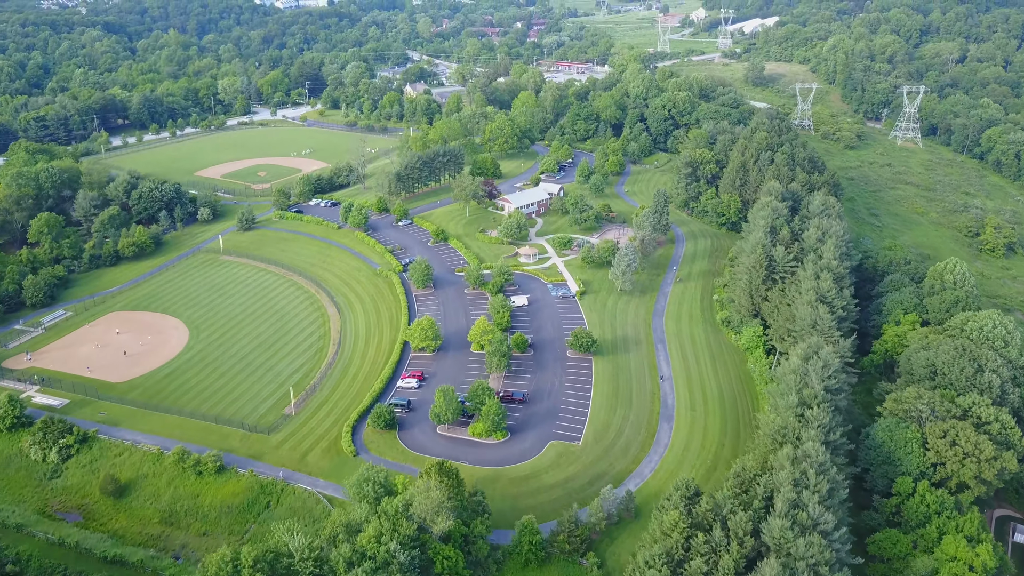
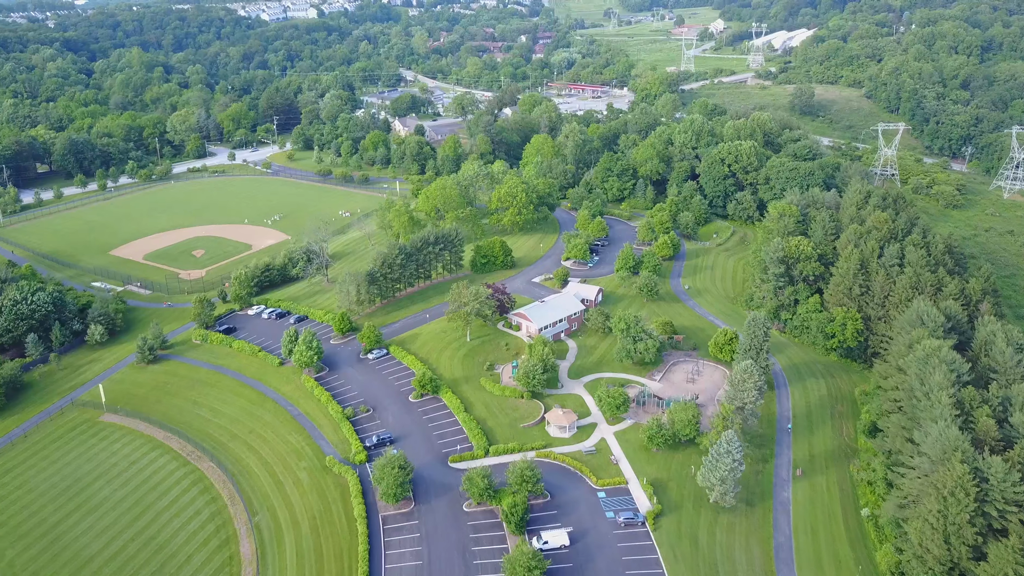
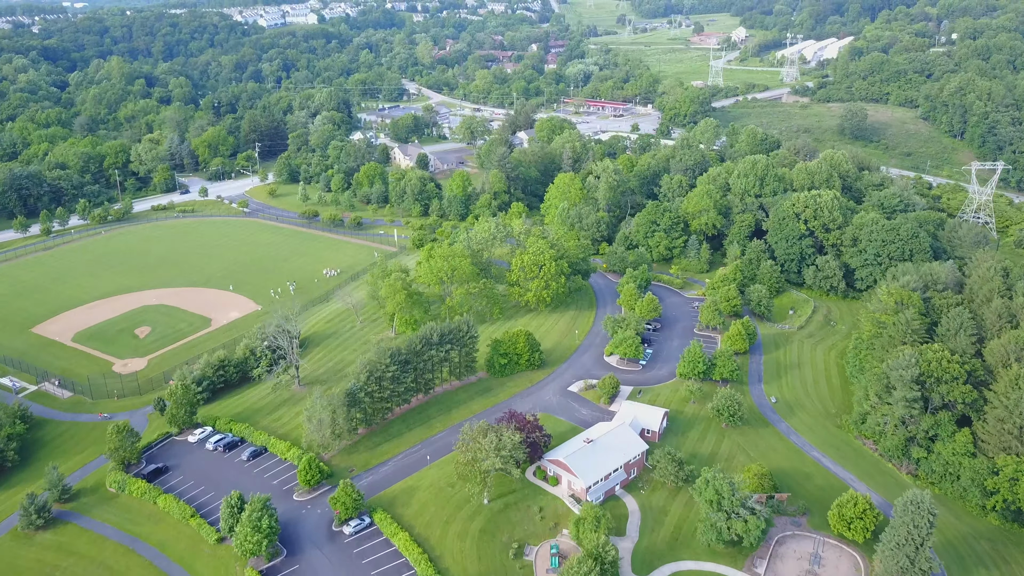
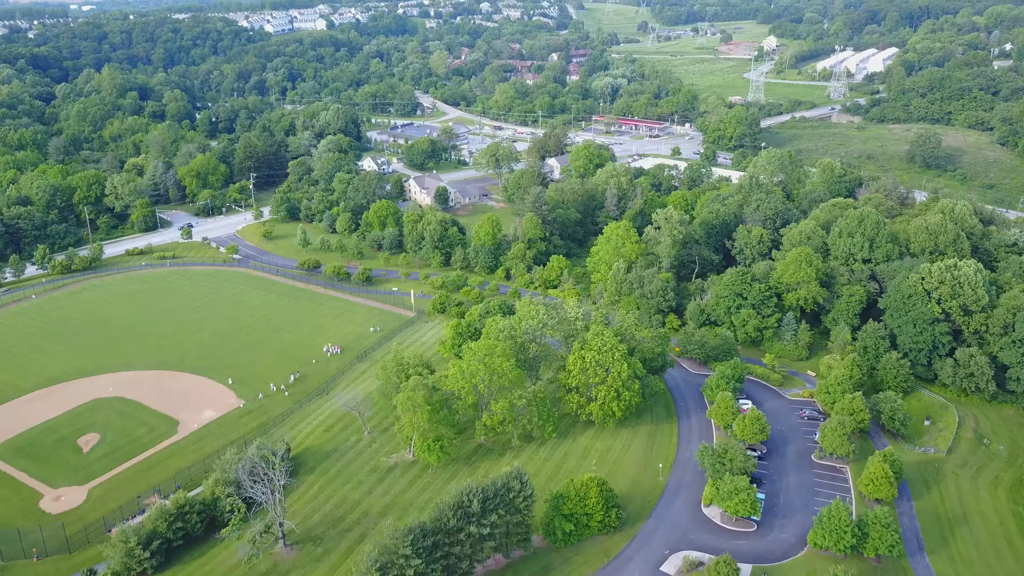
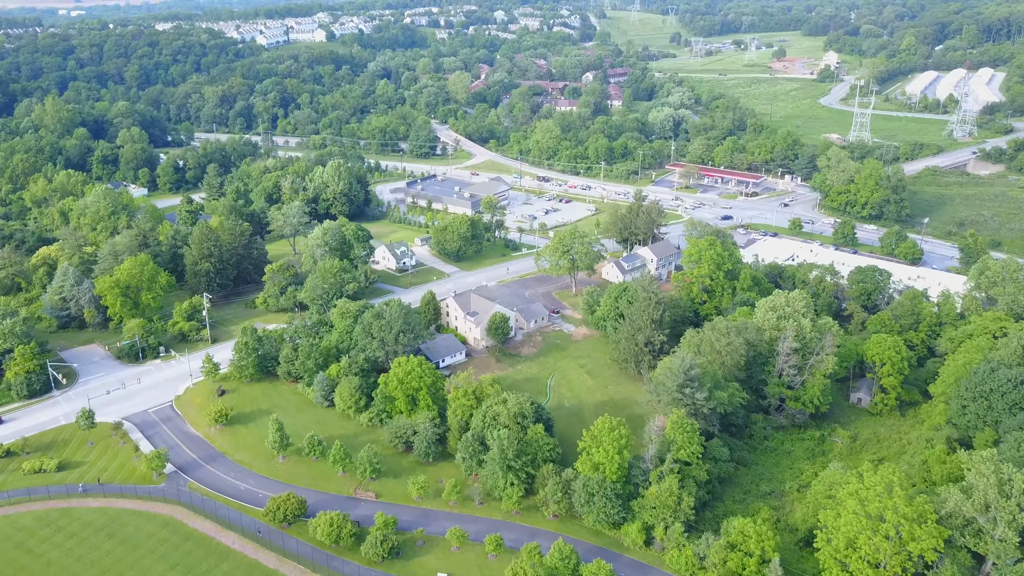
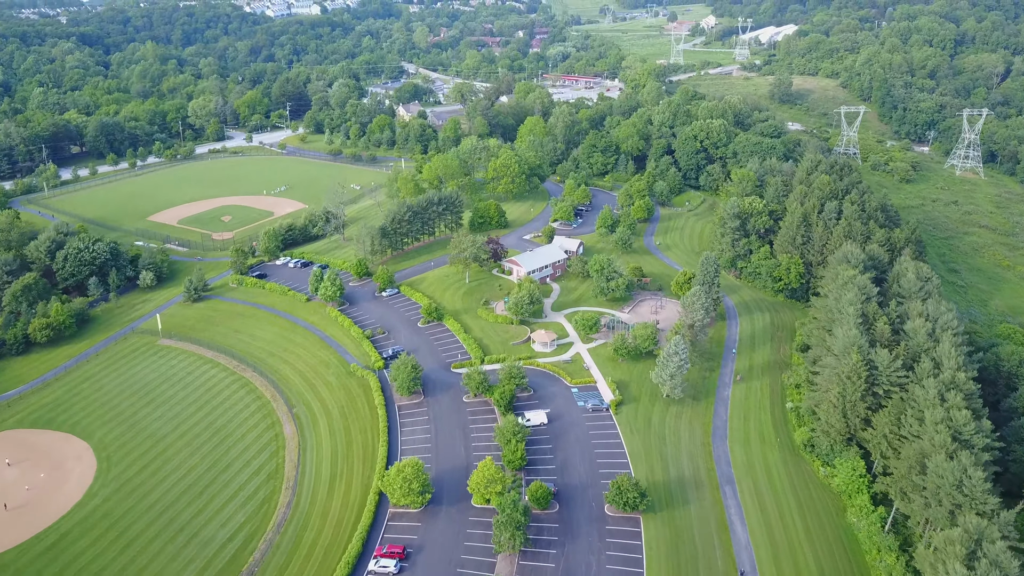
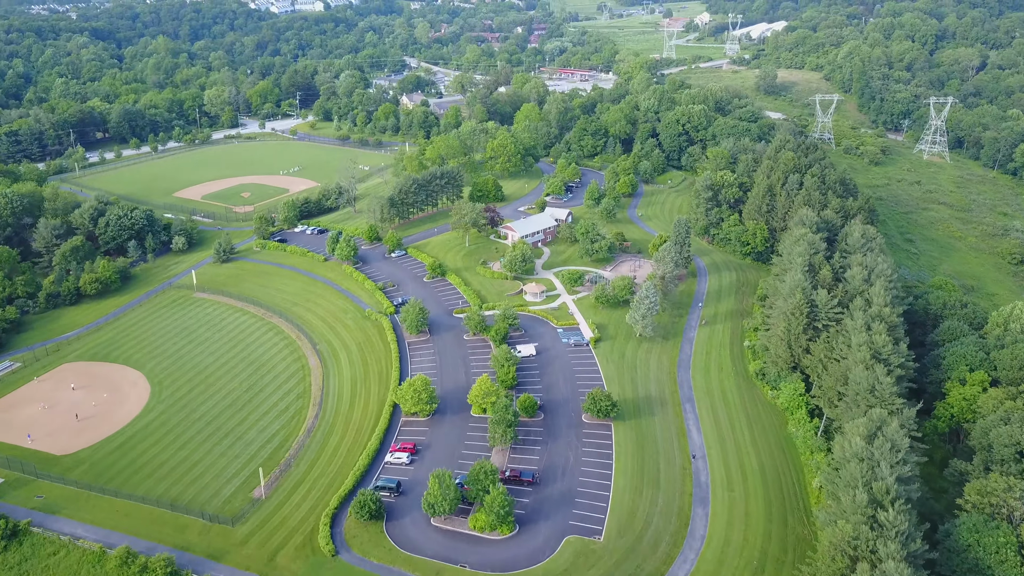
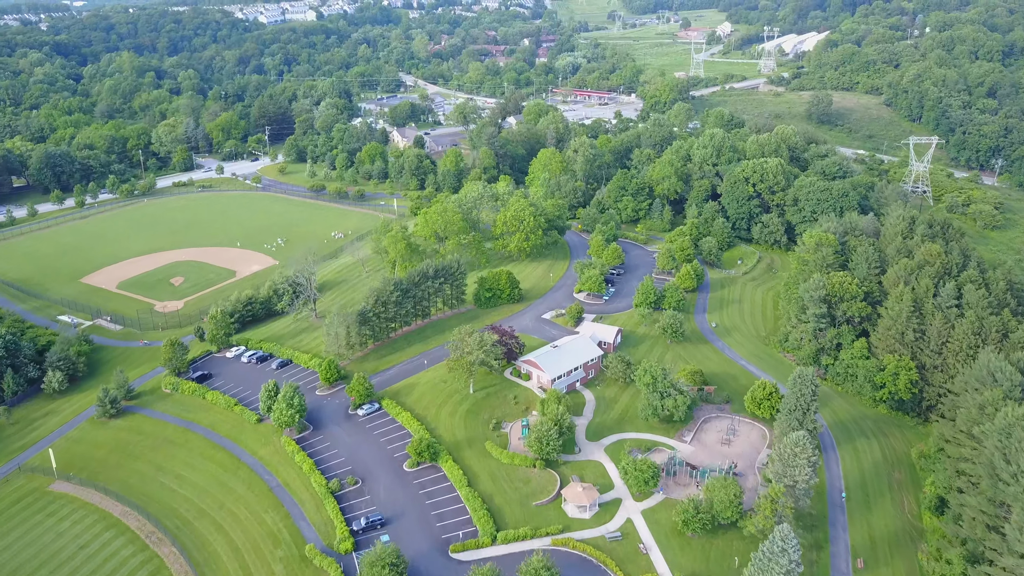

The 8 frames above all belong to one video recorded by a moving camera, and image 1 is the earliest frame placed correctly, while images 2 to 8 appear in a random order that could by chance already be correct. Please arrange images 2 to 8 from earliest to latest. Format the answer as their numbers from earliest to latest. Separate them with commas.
7, 6, 2, 8, 3, 4, 5
